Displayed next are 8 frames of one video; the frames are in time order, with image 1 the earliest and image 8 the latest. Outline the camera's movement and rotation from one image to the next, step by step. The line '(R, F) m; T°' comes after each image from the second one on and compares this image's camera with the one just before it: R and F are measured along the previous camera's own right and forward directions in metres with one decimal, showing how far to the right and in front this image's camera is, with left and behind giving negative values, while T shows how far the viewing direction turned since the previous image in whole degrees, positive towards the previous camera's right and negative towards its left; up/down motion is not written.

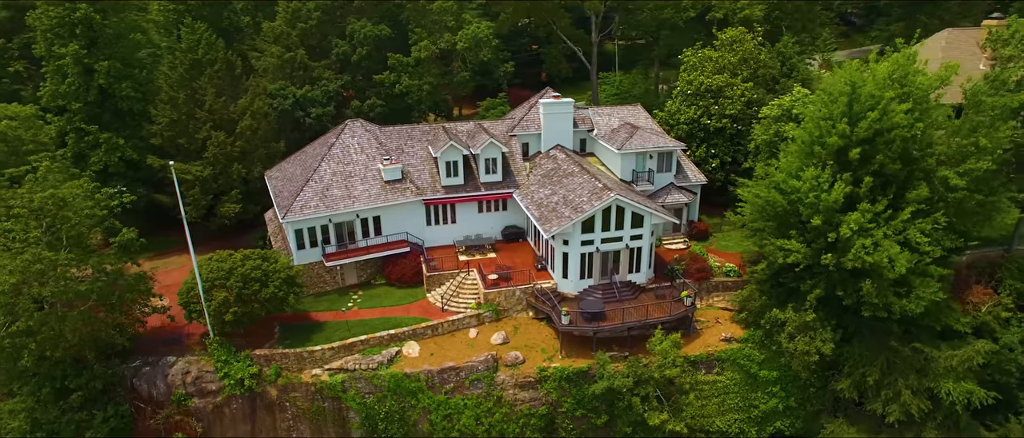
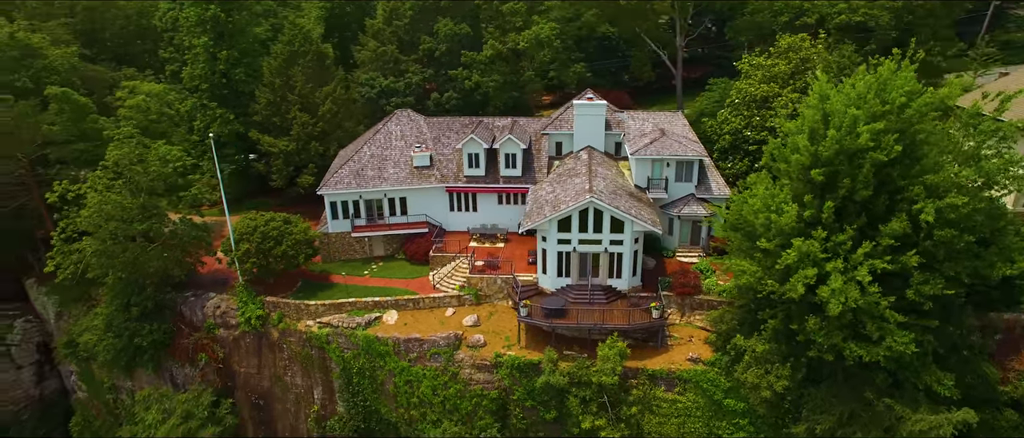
(+9.8, +0.2) m; -18°
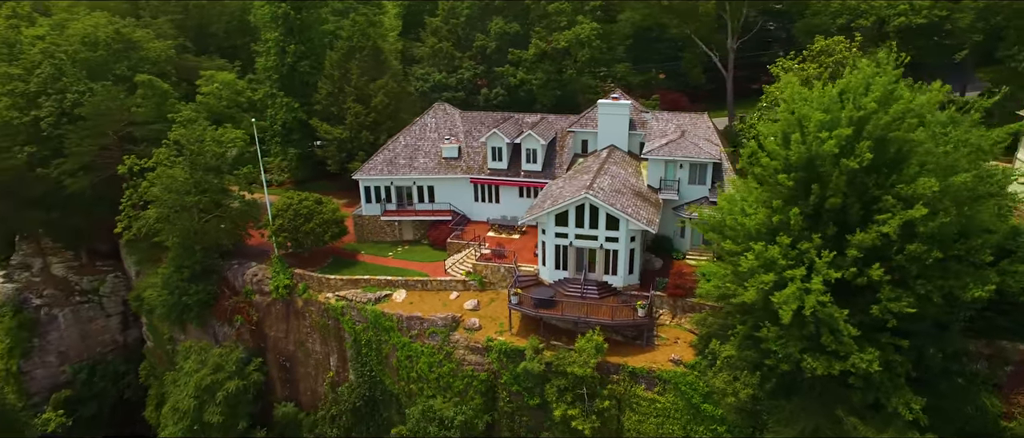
(+5.0, -0.7) m; -10°
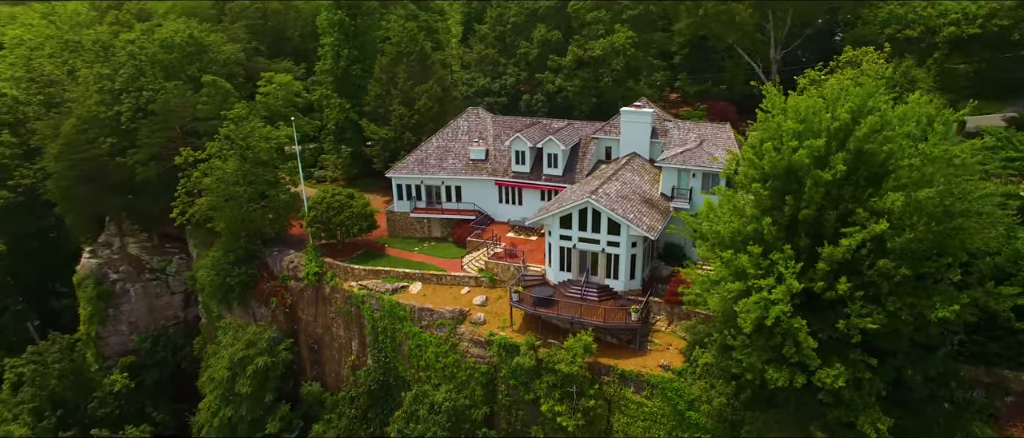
(+3.7, -0.8) m; -8°
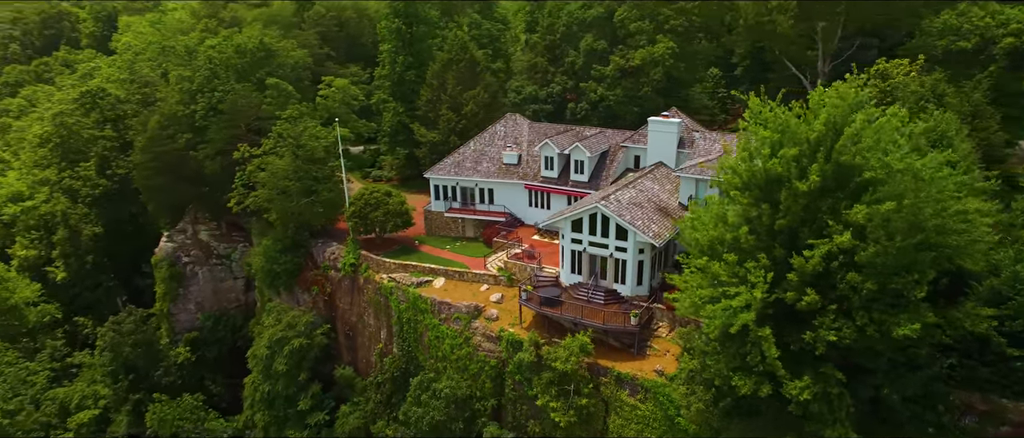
(+3.5, -1.0) m; -8°
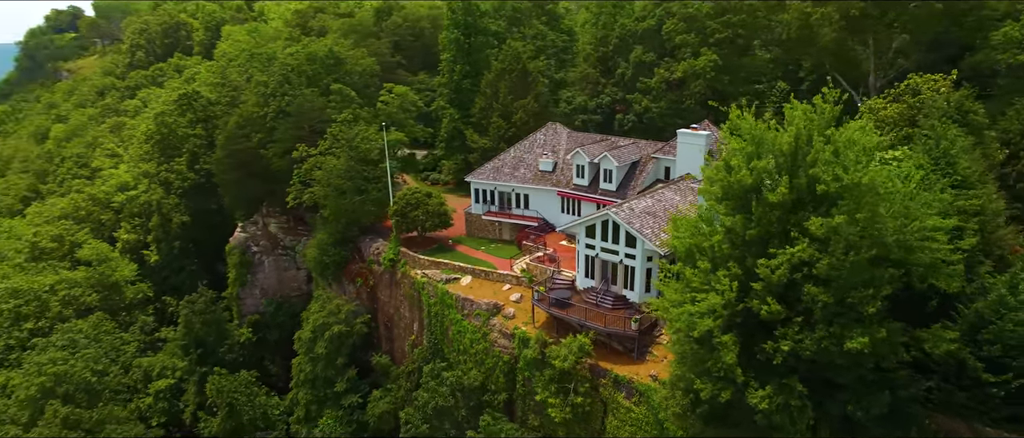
(+3.7, -1.2) m; -8°
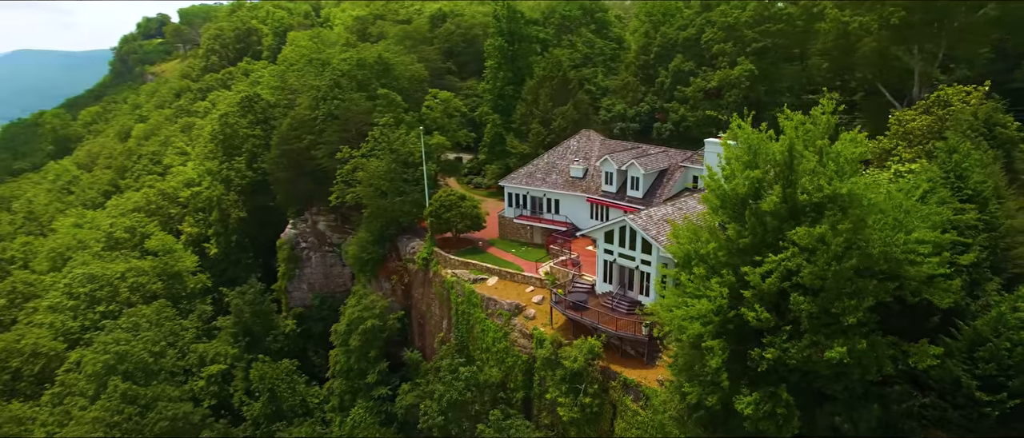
(+2.1, -0.9) m; -5°
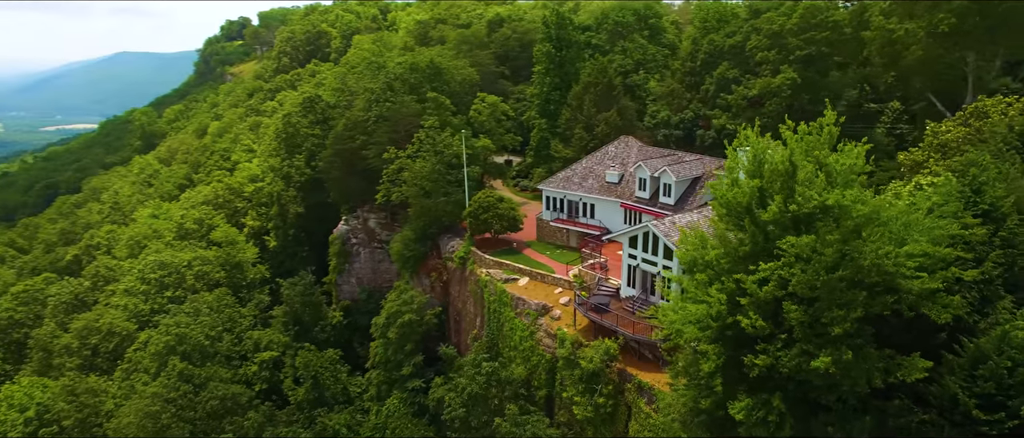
(+1.9, -0.9) m; -6°
